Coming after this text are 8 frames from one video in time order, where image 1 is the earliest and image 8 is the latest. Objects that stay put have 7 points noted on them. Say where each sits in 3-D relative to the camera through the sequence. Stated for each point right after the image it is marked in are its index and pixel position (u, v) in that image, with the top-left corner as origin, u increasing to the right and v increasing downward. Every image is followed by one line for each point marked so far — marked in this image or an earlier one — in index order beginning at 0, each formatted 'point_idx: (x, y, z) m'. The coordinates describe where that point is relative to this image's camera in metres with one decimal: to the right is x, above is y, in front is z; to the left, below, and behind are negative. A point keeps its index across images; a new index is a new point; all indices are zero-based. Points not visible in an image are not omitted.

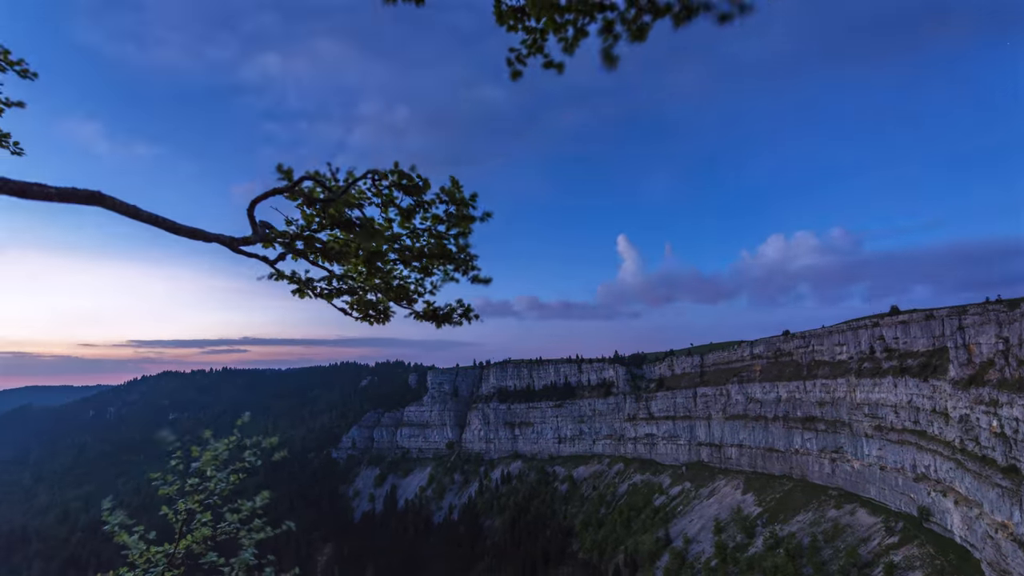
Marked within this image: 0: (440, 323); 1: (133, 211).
0: (-2.8, -1.3, +16.2) m
1: (-7.7, +1.5, +8.6) m
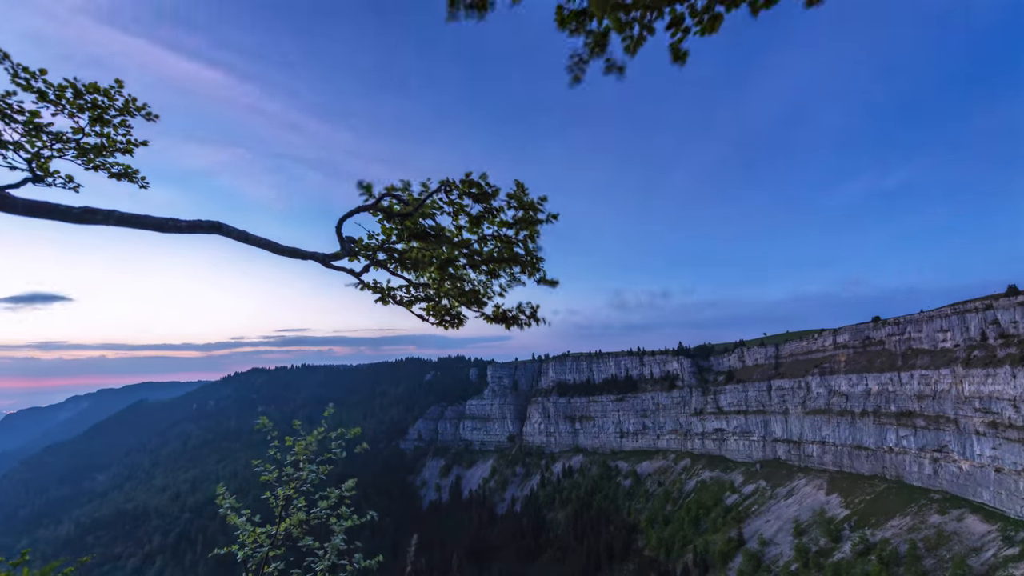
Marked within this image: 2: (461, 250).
0: (-0.2, -1.4, +16.7) m
1: (-6.2, +1.1, +9.8) m
2: (-1.7, +1.3, +14.3) m
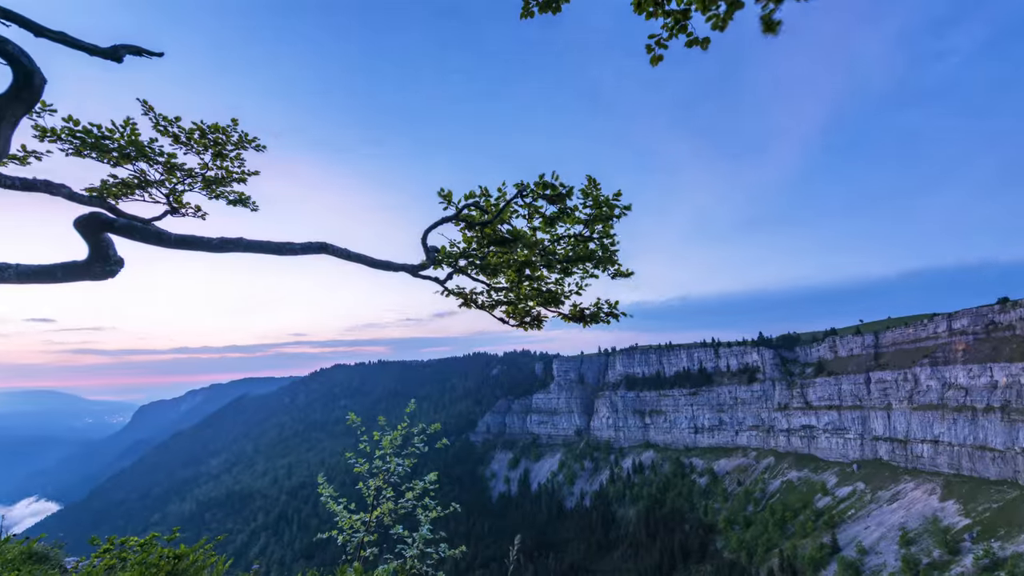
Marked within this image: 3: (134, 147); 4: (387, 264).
0: (+2.8, -1.4, +16.6) m
1: (-4.2, +0.8, +10.7) m
2: (+0.8, +1.2, +14.5) m
3: (-10.5, +3.9, +12.1) m
4: (-3.5, +0.6, +12.0) m
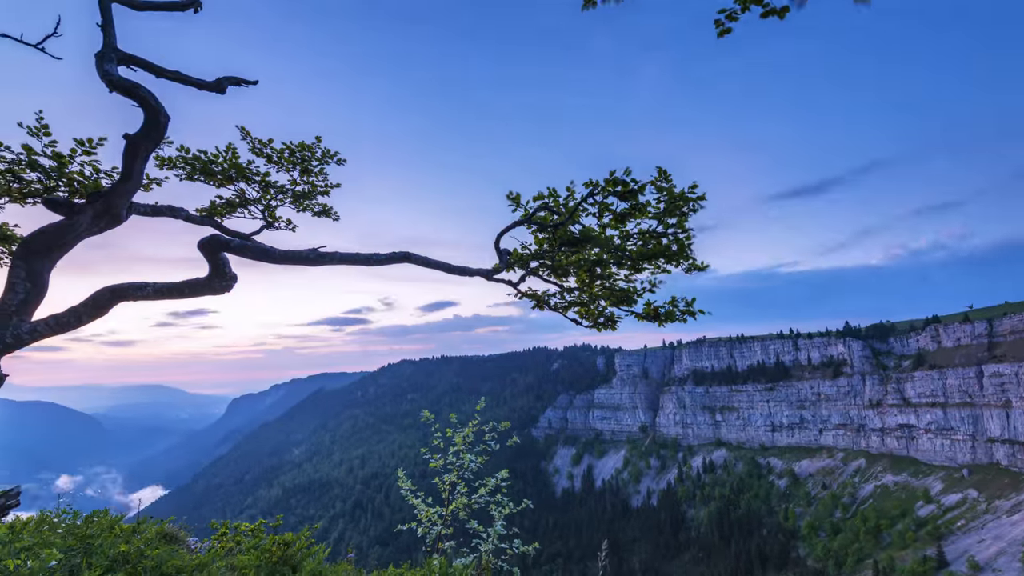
0: (+5.5, -1.2, +16.0) m
1: (-2.3, +0.7, +11.1) m
2: (+3.2, +1.3, +14.1) m
3: (-8.4, +3.6, +13.3) m
4: (-1.4, +0.5, +12.2) m
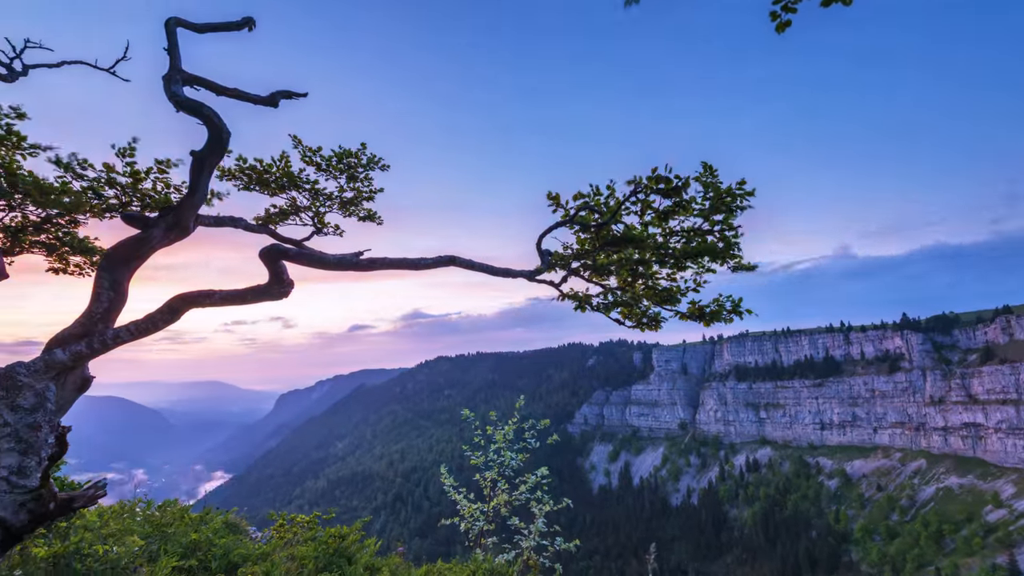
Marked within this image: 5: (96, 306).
0: (+7.0, -1.1, +15.6) m
1: (-1.2, +0.7, +11.2) m
2: (+4.5, +1.3, +13.8) m
3: (-7.1, +3.5, +13.9) m
4: (-0.1, +0.5, +12.3) m
5: (-9.1, -0.4, +9.5) m
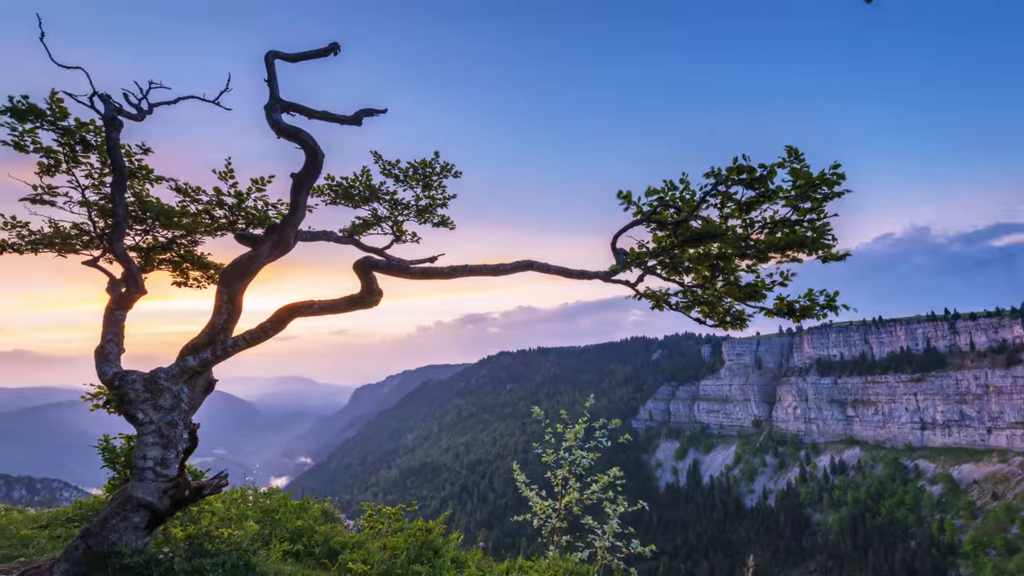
0: (+9.6, -1.0, +14.5) m
1: (+0.8, +0.5, +11.2) m
2: (+6.8, +1.4, +13.1) m
3: (-4.8, +3.3, +14.7) m
4: (+2.0, +0.4, +12.2) m
5: (-7.2, -0.7, +10.7) m
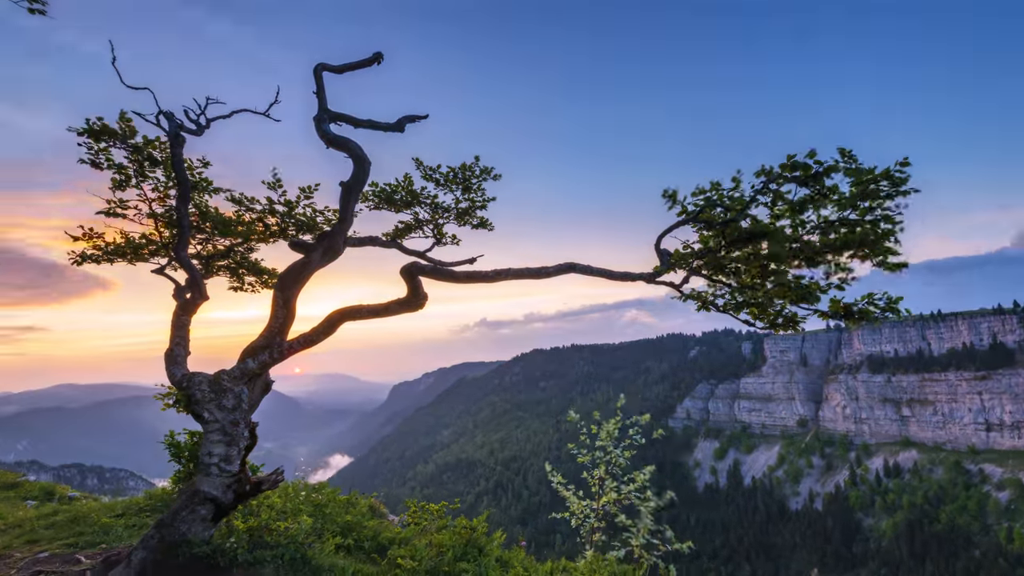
0: (+10.9, -0.9, +13.7) m
1: (+1.9, +0.5, +11.1) m
2: (+8.0, +1.5, +12.5) m
3: (-3.5, +3.2, +15.0) m
4: (+3.2, +0.4, +12.0) m
5: (-6.1, -0.9, +11.2) m
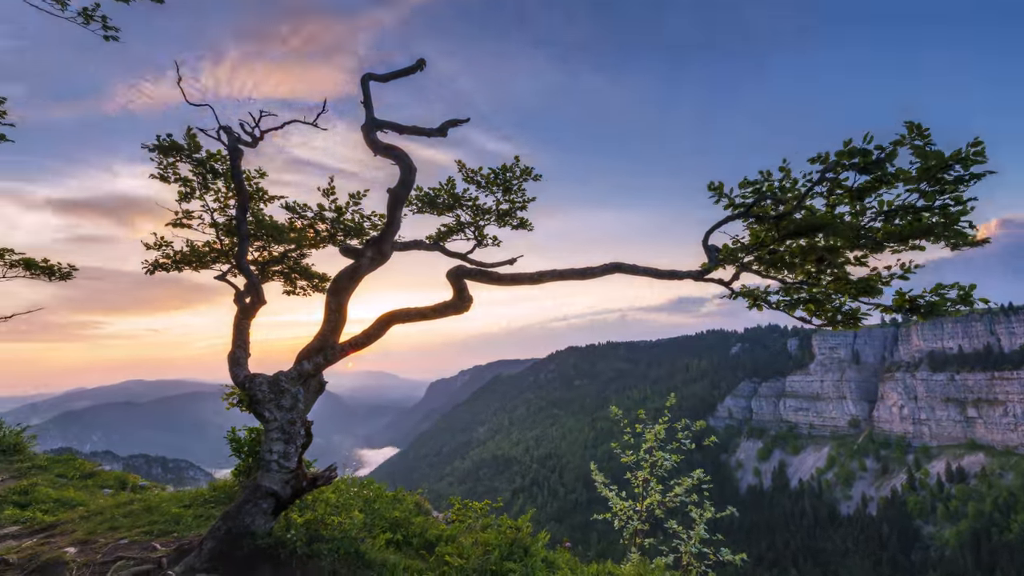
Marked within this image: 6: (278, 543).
0: (+12.3, -0.8, +12.8) m
1: (+3.1, +0.5, +10.9) m
2: (+9.2, +1.5, +11.8) m
3: (-2.1, +3.1, +15.1) m
4: (+4.4, +0.4, +11.7) m
5: (-4.9, -1.0, +11.6) m
6: (-5.9, -6.4, +11.0) m
